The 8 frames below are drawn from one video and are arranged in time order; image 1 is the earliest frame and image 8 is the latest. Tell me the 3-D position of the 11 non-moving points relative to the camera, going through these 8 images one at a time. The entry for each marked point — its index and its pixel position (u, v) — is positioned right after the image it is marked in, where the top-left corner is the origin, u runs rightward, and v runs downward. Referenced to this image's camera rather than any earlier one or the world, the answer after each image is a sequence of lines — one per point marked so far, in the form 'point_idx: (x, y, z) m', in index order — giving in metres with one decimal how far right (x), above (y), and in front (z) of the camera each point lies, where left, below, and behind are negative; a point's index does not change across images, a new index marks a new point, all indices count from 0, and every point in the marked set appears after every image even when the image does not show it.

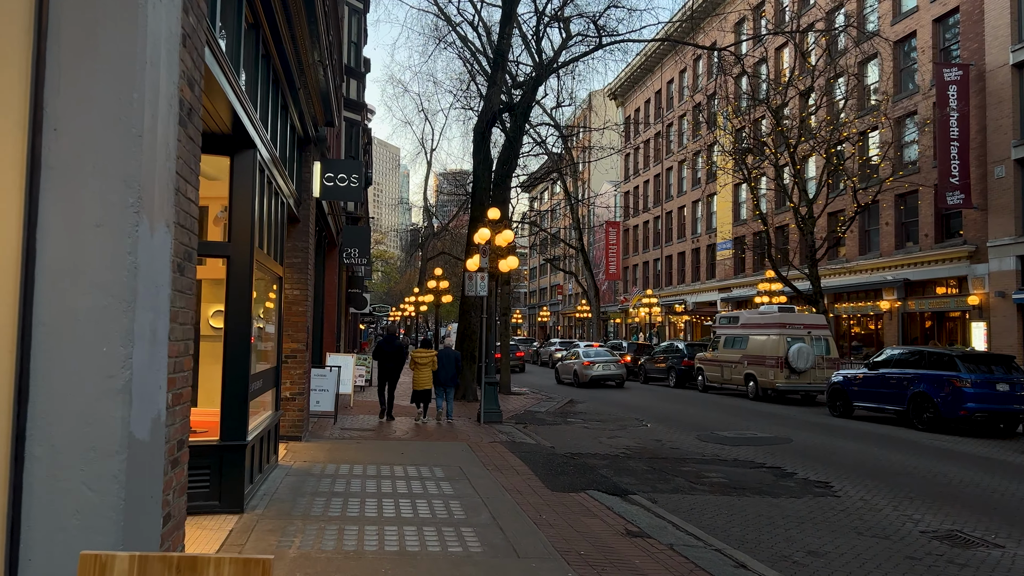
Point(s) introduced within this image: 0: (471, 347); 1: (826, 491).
0: (-1.0, -1.5, +19.6) m
1: (+4.1, -2.6, +9.9) m
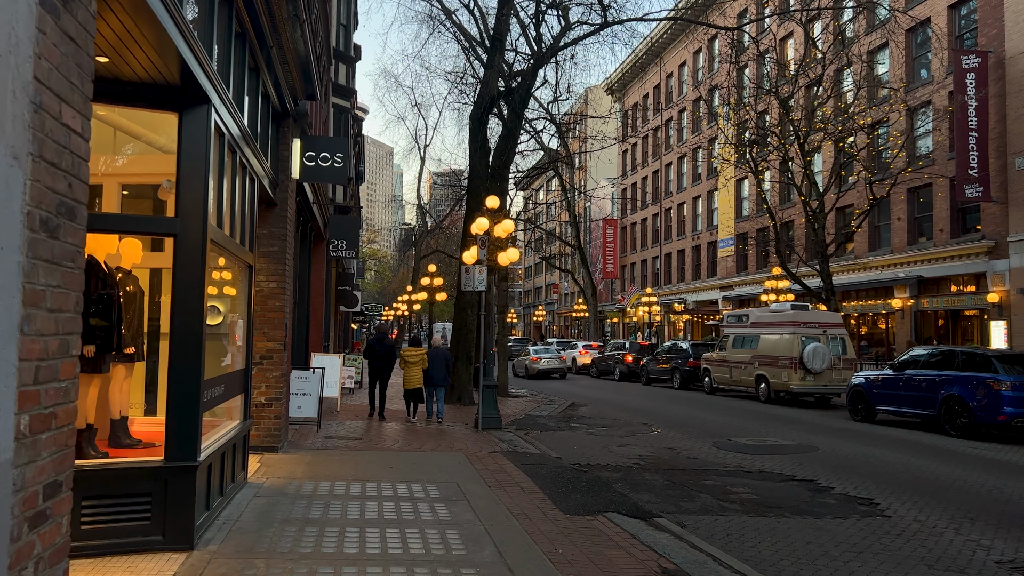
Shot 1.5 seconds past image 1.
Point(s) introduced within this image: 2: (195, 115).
0: (-1.0, -1.4, +18.4) m
1: (+4.1, -2.5, +8.7) m
2: (-2.4, +1.3, +5.8) m
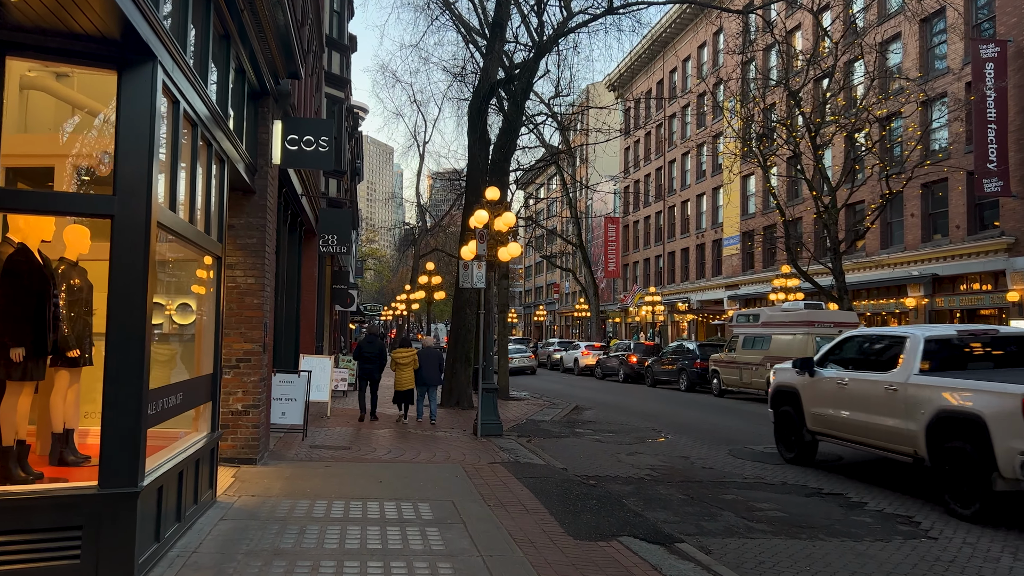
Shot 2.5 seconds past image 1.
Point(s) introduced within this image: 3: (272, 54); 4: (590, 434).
0: (-1.0, -1.4, +17.5) m
1: (+4.2, -2.5, +7.8) m
2: (-2.4, +1.4, +4.9) m
3: (-2.8, +2.7, +9.0) m
4: (+1.5, -2.8, +14.5) m
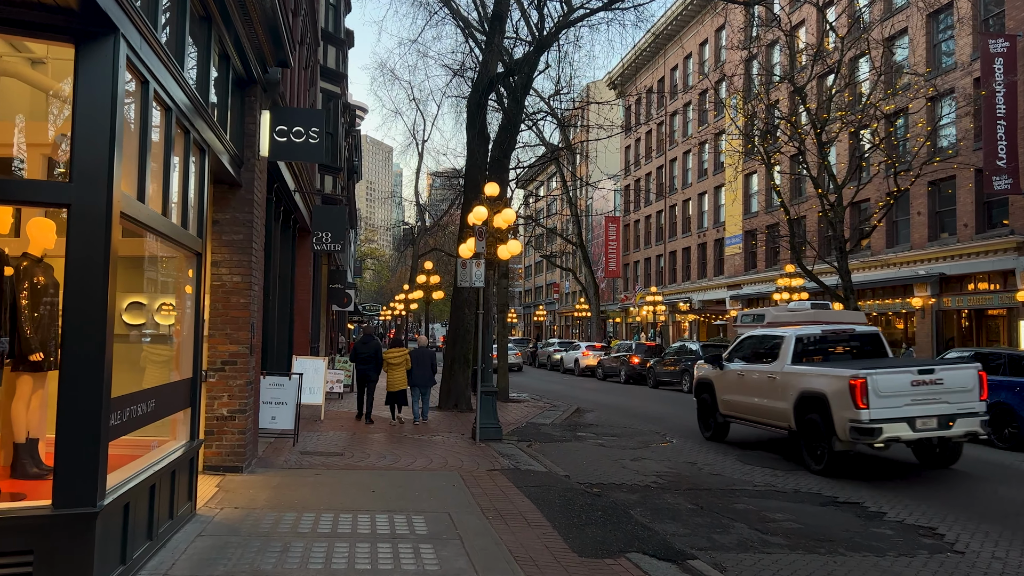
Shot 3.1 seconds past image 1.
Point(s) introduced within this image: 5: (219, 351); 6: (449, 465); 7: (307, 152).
0: (-1.0, -1.3, +17.0) m
1: (+4.2, -2.5, +7.4) m
2: (-2.4, +1.4, +4.4) m
3: (-2.8, +2.8, +8.5) m
4: (+1.5, -2.8, +14.0) m
5: (-3.3, -0.7, +8.5) m
6: (-0.8, -2.3, +9.8) m
7: (-2.5, +1.6, +9.1) m
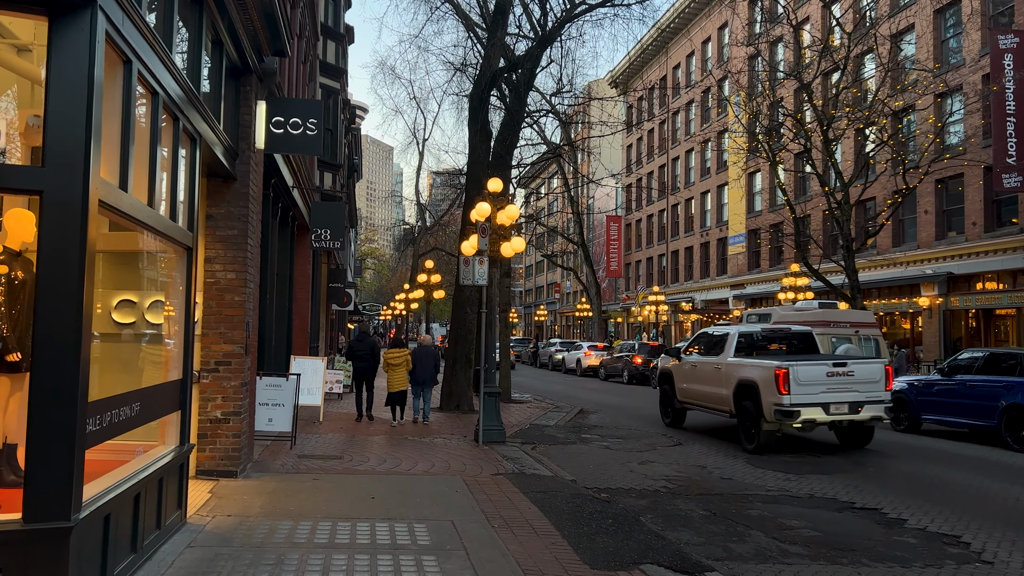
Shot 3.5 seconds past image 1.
0: (-1.0, -1.3, +16.7) m
1: (+4.2, -2.5, +7.1) m
2: (-2.3, +1.4, +4.1) m
3: (-2.8, +2.8, +8.2) m
4: (+1.5, -2.7, +13.7) m
5: (-3.2, -0.7, +8.2) m
6: (-0.7, -2.3, +9.5) m
7: (-2.4, +1.7, +8.8) m
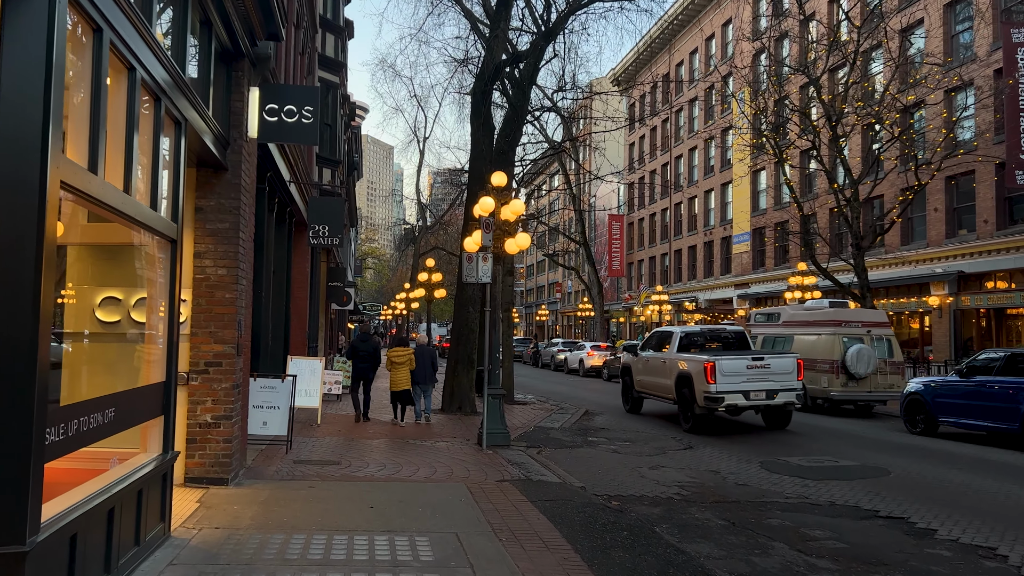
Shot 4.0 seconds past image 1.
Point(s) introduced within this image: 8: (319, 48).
0: (-0.9, -1.3, +16.2) m
1: (+4.3, -2.4, +6.6) m
2: (-2.3, +1.5, +3.7) m
3: (-2.7, +2.8, +7.7) m
4: (+1.6, -2.7, +13.2) m
5: (-3.1, -0.6, +7.7) m
6: (-0.7, -2.2, +9.0) m
7: (-2.3, +1.7, +8.3) m
8: (-4.9, +6.1, +19.3) m
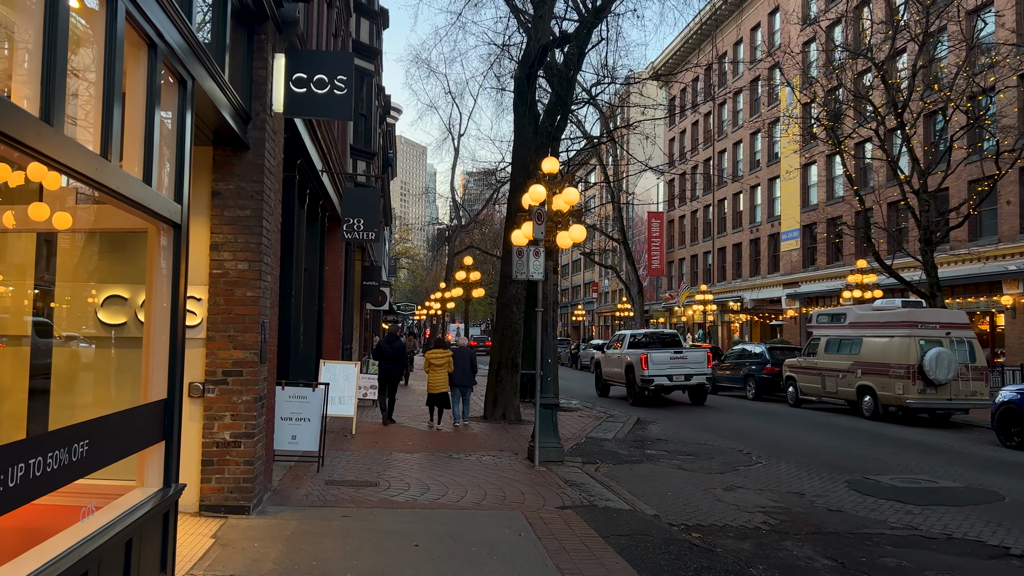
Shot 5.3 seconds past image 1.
0: (+0.1, -1.2, +15.1) m
1: (+4.8, -2.4, +5.2) m
2: (-1.9, +1.5, +2.6) m
3: (-2.1, +2.8, +6.6) m
4: (+2.4, -2.7, +12.0) m
5: (-2.6, -0.6, +6.7) m
6: (0.0, -2.2, +7.9) m
7: (-1.7, +1.7, +7.3) m
8: (-3.8, +6.1, +18.3) m
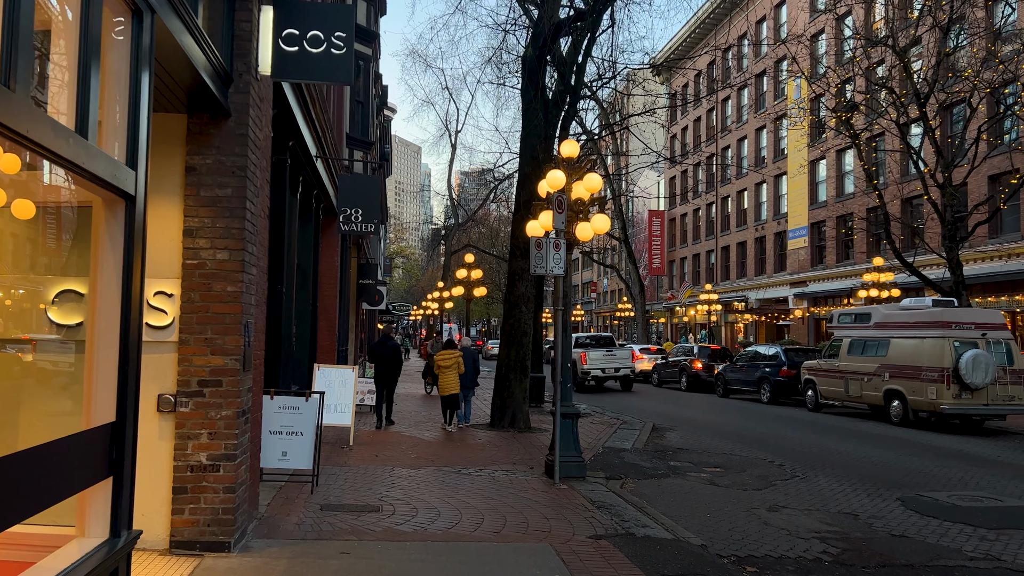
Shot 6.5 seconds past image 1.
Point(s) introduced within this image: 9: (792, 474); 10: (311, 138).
0: (+0.2, -1.2, +14.0) m
1: (+5.1, -2.3, +4.2) m
2: (-1.6, +1.5, +1.5) m
3: (-1.9, +2.9, +5.6) m
4: (+2.6, -2.6, +10.9) m
5: (-2.3, -0.6, +5.6) m
6: (+0.2, -2.1, +6.8) m
7: (-1.5, +1.8, +6.2) m
8: (-3.7, +6.1, +17.2) m
9: (+4.0, -2.6, +10.8) m
10: (-2.6, +1.9, +9.8) m
